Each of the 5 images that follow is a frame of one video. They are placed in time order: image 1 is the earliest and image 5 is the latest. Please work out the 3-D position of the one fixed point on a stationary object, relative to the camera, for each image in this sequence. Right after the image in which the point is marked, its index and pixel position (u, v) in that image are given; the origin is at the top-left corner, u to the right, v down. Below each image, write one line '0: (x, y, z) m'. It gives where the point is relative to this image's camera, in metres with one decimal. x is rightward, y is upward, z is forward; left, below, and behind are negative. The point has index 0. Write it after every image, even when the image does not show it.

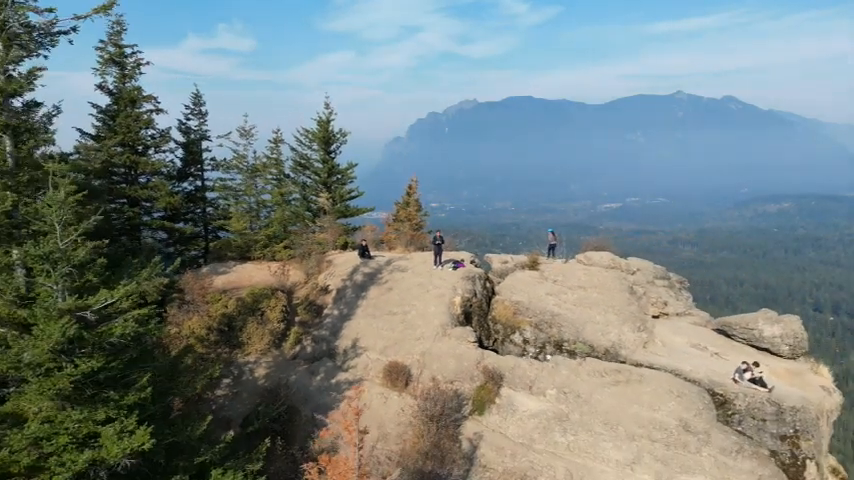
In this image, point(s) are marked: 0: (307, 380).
0: (-4.1, -4.7, +17.9) m
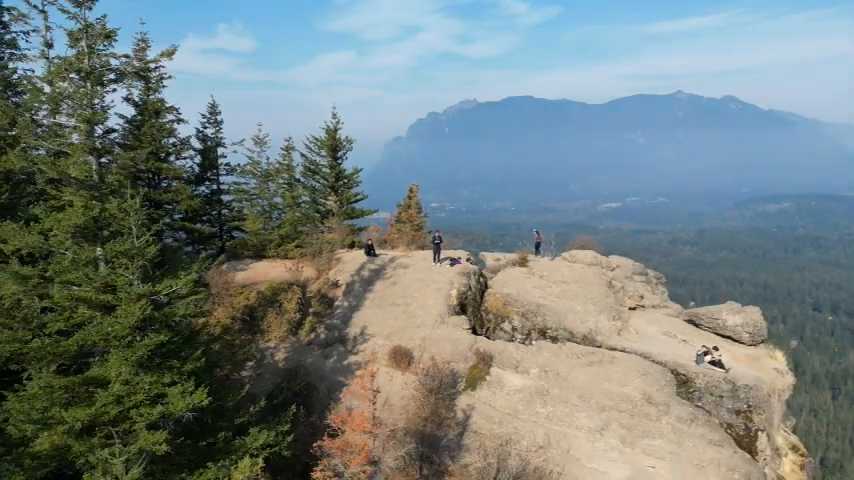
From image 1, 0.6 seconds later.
0: (-4.1, -4.7, +20.6) m
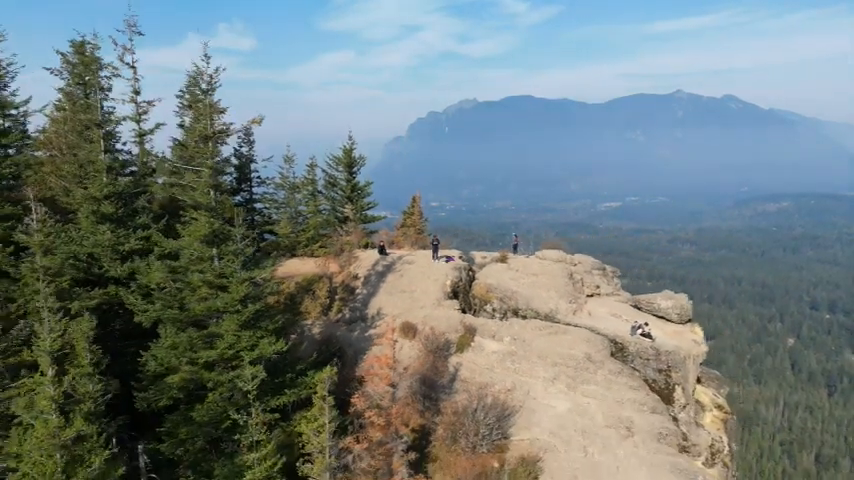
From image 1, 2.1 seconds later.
0: (-4.1, -4.8, +27.5) m
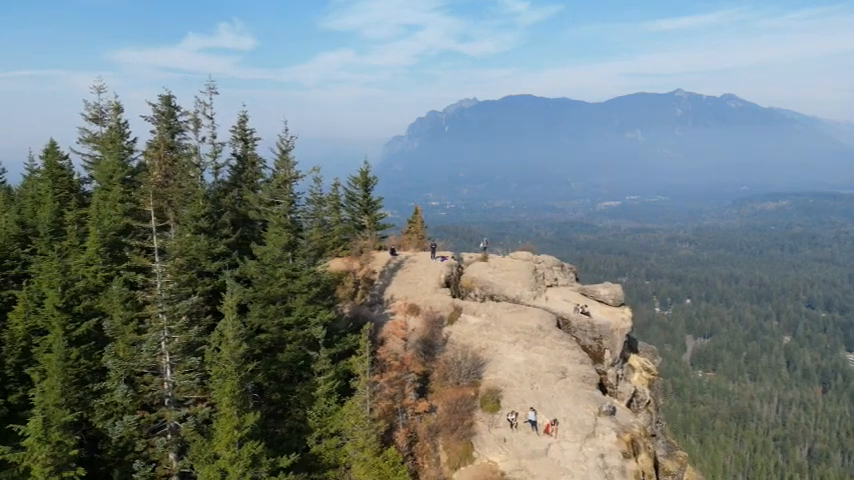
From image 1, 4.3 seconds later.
0: (-4.1, -5.2, +38.4) m
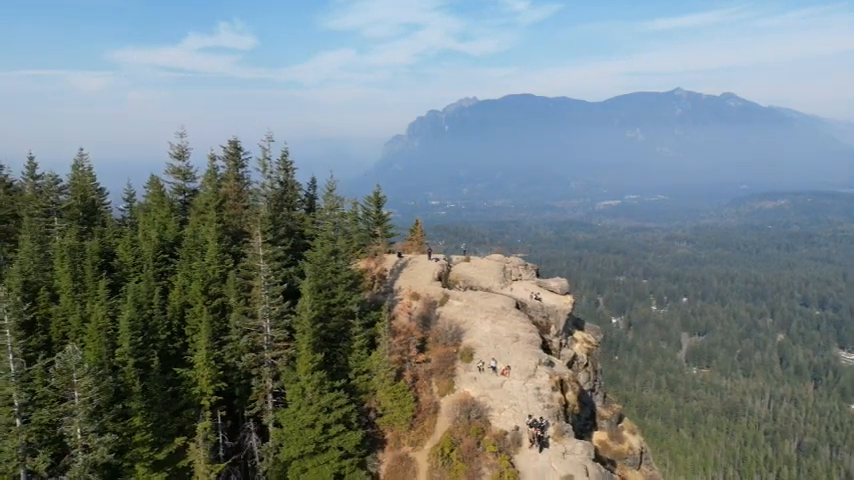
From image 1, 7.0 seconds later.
0: (-4.3, -5.9, +54.2) m
